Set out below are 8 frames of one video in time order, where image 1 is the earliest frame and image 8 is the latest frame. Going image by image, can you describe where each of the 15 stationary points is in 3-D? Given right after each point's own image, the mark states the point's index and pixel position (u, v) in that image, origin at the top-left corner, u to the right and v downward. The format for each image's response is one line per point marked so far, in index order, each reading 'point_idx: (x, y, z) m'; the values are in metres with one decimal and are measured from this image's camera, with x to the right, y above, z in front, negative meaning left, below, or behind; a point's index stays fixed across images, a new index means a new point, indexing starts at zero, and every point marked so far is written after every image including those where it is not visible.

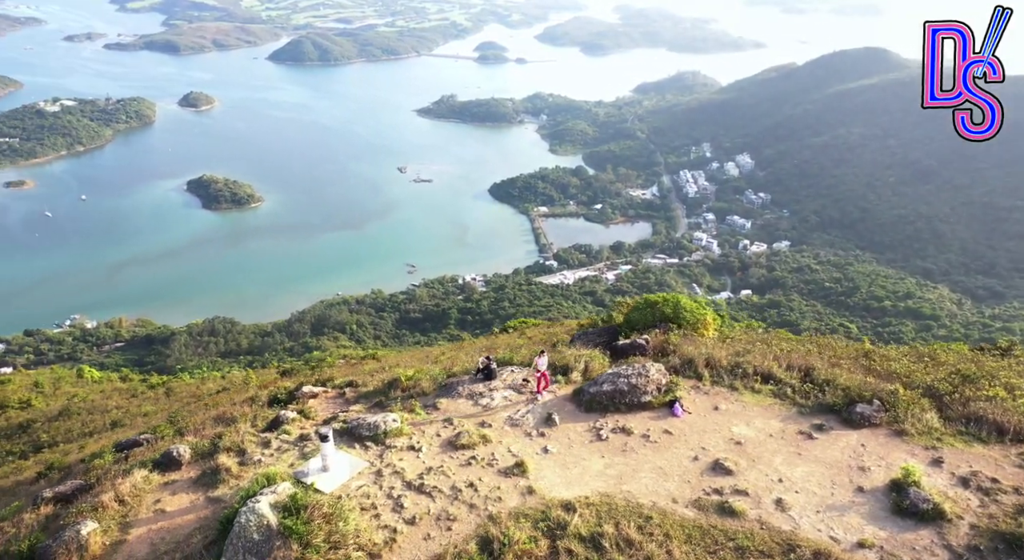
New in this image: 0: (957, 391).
0: (+7.6, -1.9, +12.3) m
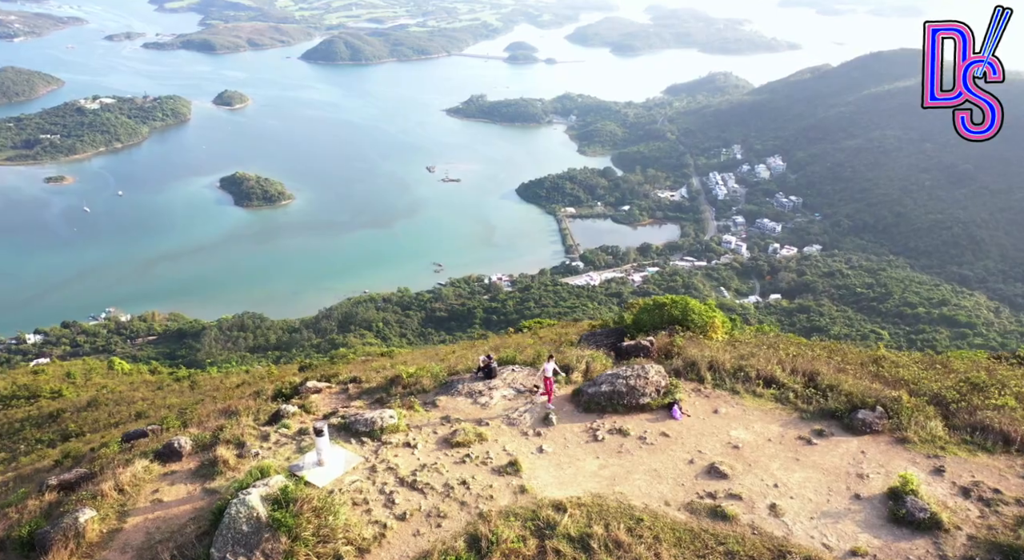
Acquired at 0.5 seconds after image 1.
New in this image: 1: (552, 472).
0: (+7.6, -2.0, +12.1) m
1: (+0.6, -2.8, +10.6) m
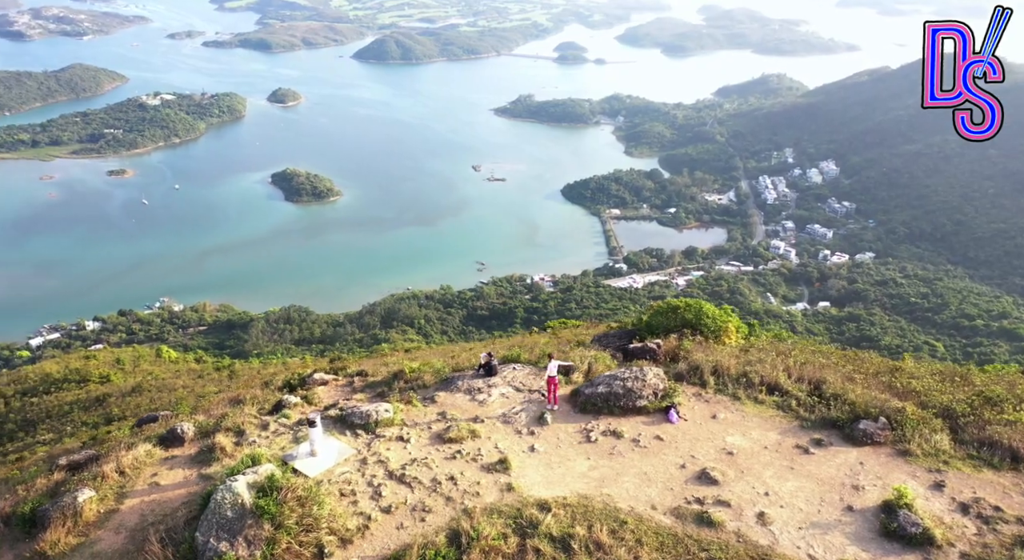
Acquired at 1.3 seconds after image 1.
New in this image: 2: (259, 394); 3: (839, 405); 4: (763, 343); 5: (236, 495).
0: (+7.5, -2.2, +11.7) m
1: (+0.4, -2.8, +10.6) m
2: (-5.0, -2.3, +14.4) m
3: (+5.3, -2.1, +11.8) m
4: (+6.1, -1.5, +17.4) m
5: (-3.5, -2.7, +9.1) m
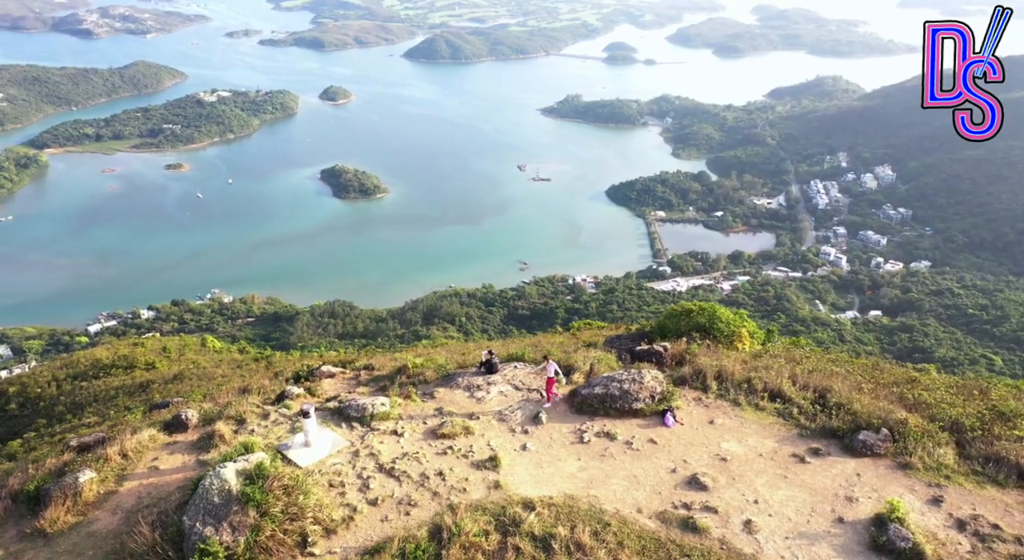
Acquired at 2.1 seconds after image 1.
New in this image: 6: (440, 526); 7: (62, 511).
0: (+7.4, -2.3, +11.3) m
1: (+0.3, -2.8, +10.6) m
2: (-5.0, -2.1, +14.6) m
3: (+5.3, -2.2, +11.6) m
4: (+6.3, -1.6, +17.1) m
5: (-3.7, -2.6, +9.2) m
6: (-0.9, -3.2, +9.4) m
7: (-6.2, -3.2, +10.0) m
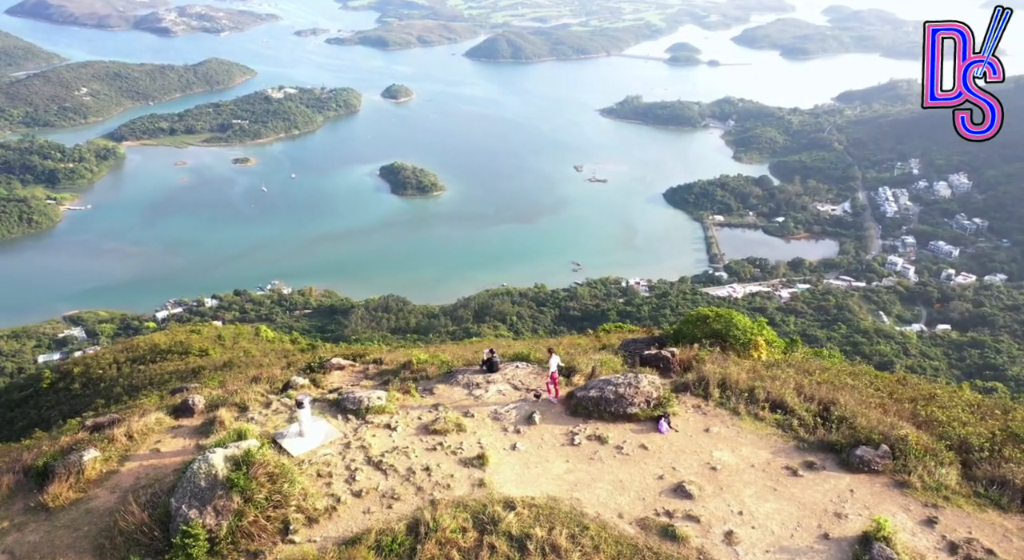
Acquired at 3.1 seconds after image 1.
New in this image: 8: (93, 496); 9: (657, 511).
0: (+7.2, -2.5, +10.9) m
1: (+0.1, -2.8, +10.6) m
2: (-4.9, -1.9, +15.0) m
3: (+5.1, -2.3, +11.3) m
4: (+6.6, -1.8, +16.7) m
5: (-4.0, -2.4, +9.5) m
6: (-1.2, -3.2, +9.5) m
7: (-6.5, -3.0, +10.5) m
8: (-6.0, -3.1, +10.4) m
9: (+2.0, -3.1, +9.7) m
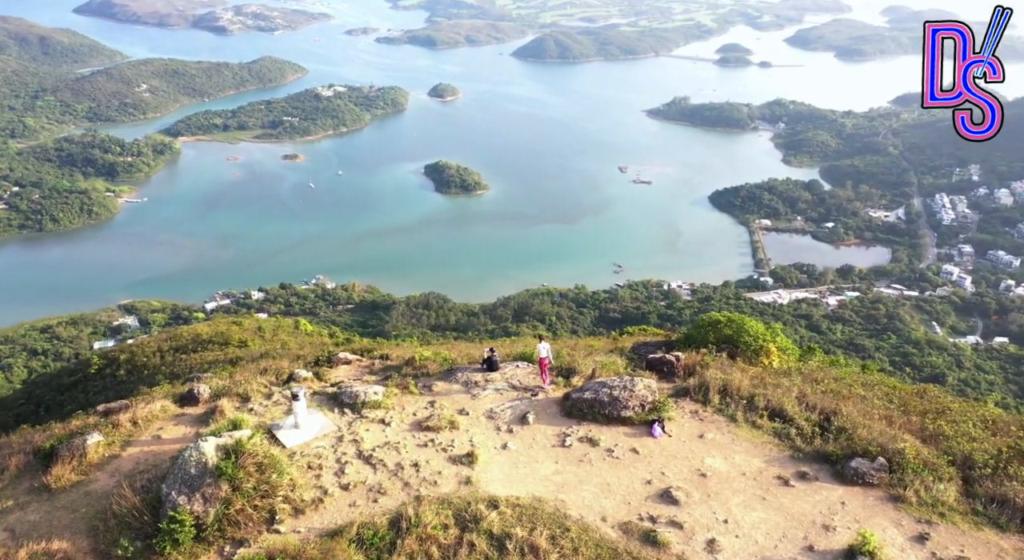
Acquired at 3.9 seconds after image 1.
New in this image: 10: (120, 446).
0: (+7.1, -2.7, +10.5) m
1: (-0.1, -2.8, +10.6) m
2: (-4.8, -1.8, +15.2) m
3: (+5.0, -2.4, +11.0) m
4: (+6.7, -2.0, +16.4) m
5: (-4.2, -2.3, +9.7) m
6: (-1.5, -3.1, +9.6) m
7: (-6.6, -2.8, +10.8) m
8: (-6.2, -2.9, +10.7) m
9: (+1.7, -3.1, +9.7) m
10: (-6.2, -2.6, +11.4) m
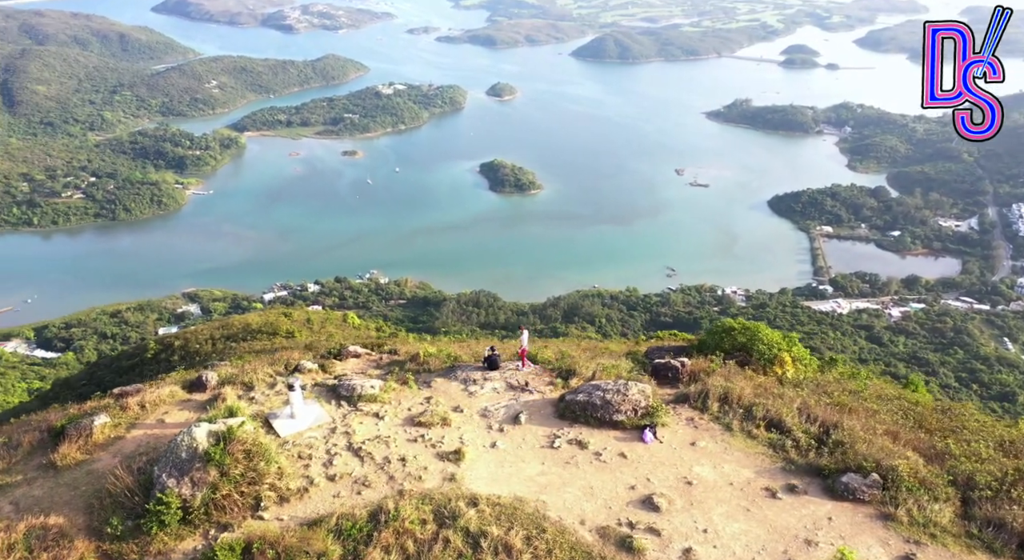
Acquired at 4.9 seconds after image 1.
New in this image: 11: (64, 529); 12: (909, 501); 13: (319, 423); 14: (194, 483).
0: (+6.8, -2.9, +10.1) m
1: (-0.3, -2.8, +10.6) m
2: (-4.7, -1.6, +15.5) m
3: (+4.8, -2.6, +10.8) m
4: (+6.8, -2.2, +16.0) m
5: (-4.4, -2.2, +10.0) m
6: (-1.7, -3.1, +9.7) m
7: (-6.8, -2.6, +11.2) m
8: (-6.4, -2.8, +11.1) m
9: (+1.4, -3.2, +9.6) m
10: (-6.3, -2.4, +11.8) m
11: (-5.9, -3.3, +9.6) m
12: (+5.3, -3.0, +9.7) m
13: (-3.1, -2.3, +11.5) m
14: (-4.3, -2.7, +9.7) m
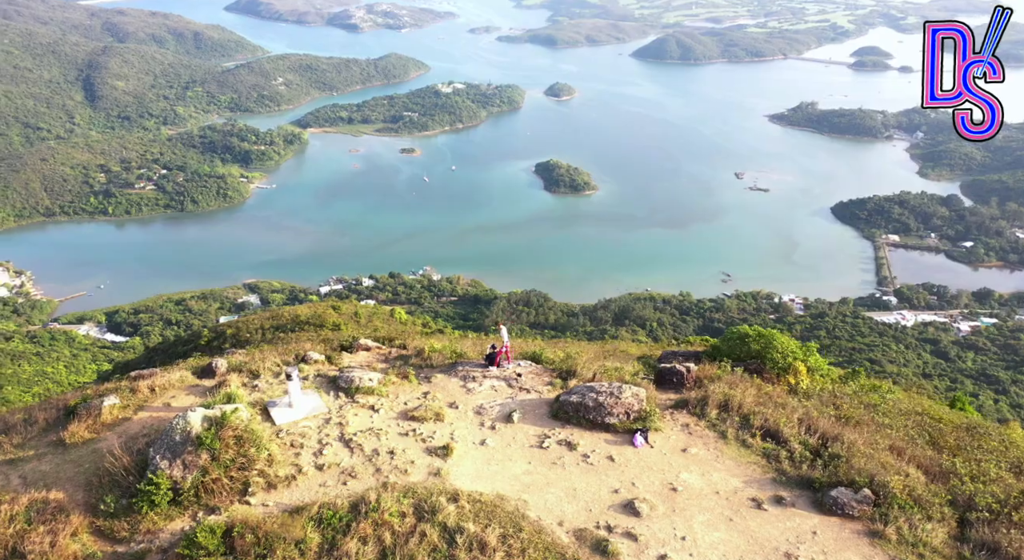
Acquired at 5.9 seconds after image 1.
0: (+6.6, -3.1, +9.7) m
1: (-0.5, -2.7, +10.7) m
2: (-4.5, -1.5, +15.9) m
3: (+4.6, -2.7, +10.5) m
4: (+7.0, -2.4, +15.6) m
5: (-4.6, -2.0, +10.3) m
6: (-2.0, -3.0, +9.8) m
7: (-7.0, -2.4, +11.7) m
8: (-6.5, -2.5, +11.6) m
9: (+1.2, -3.2, +9.5) m
10: (-6.4, -2.2, +12.3) m
11: (-6.2, -3.1, +10.0) m
12: (+5.1, -3.1, +9.4) m
13: (-3.2, -2.2, +11.7) m
14: (-4.5, -2.6, +10.0) m
